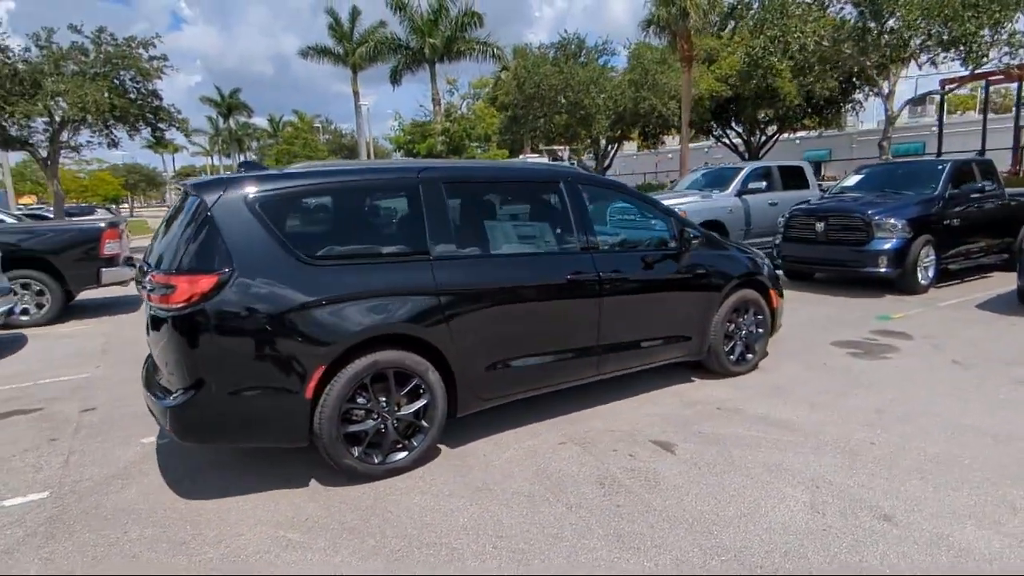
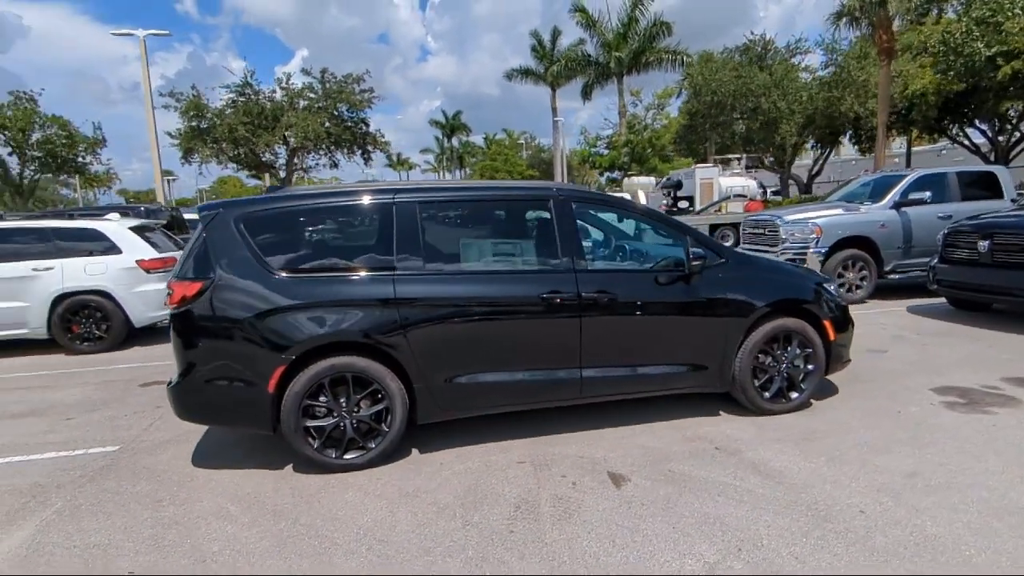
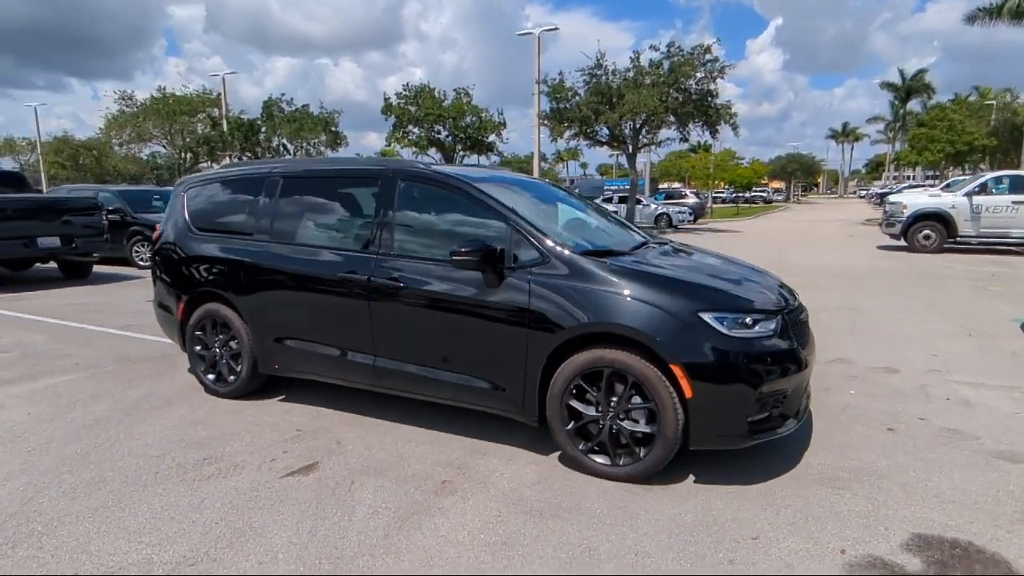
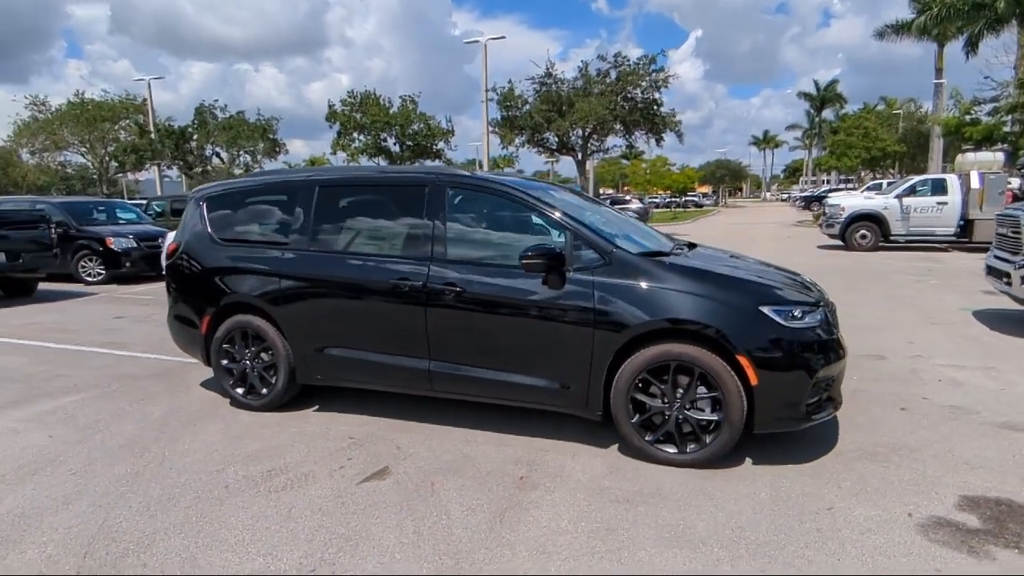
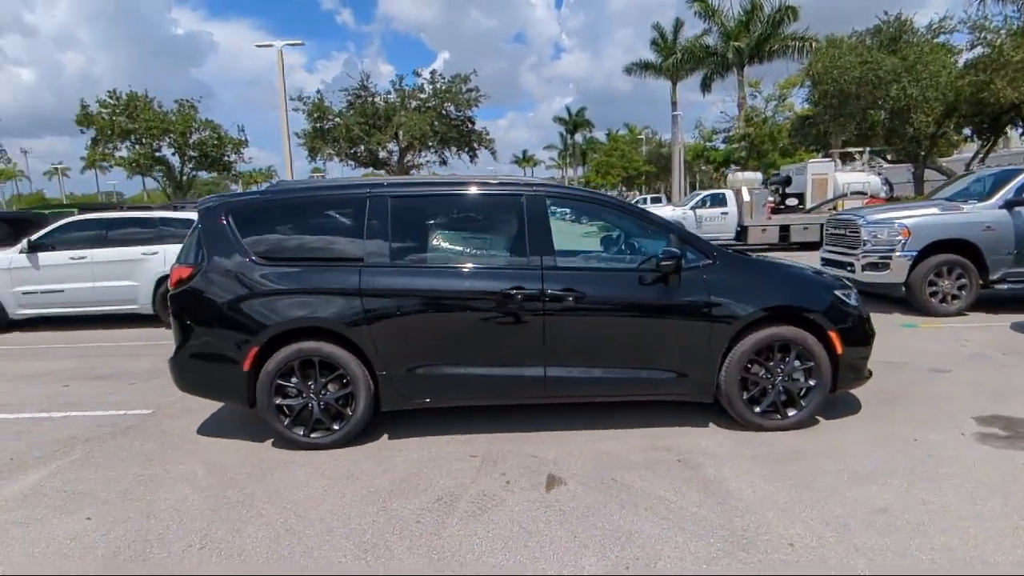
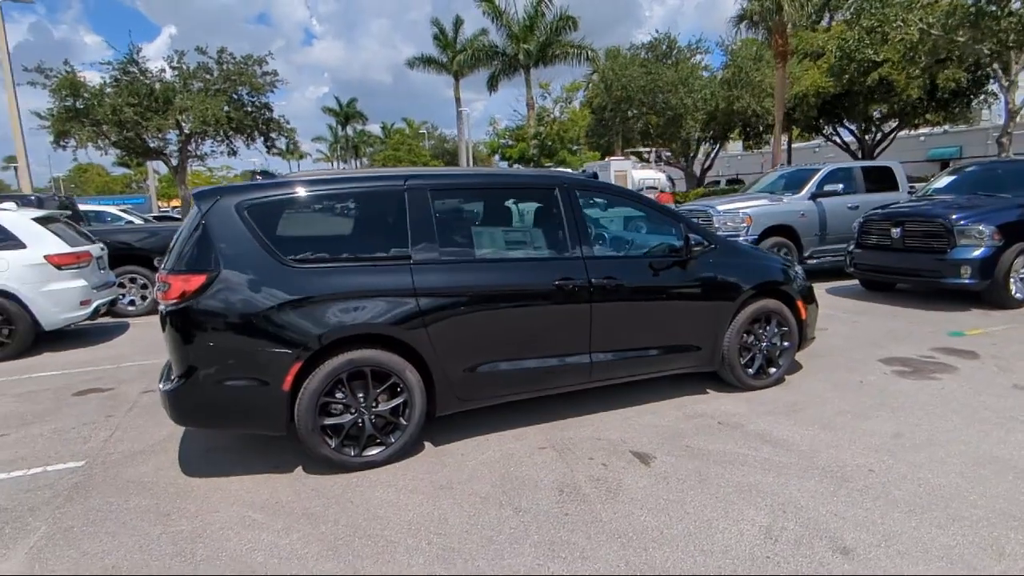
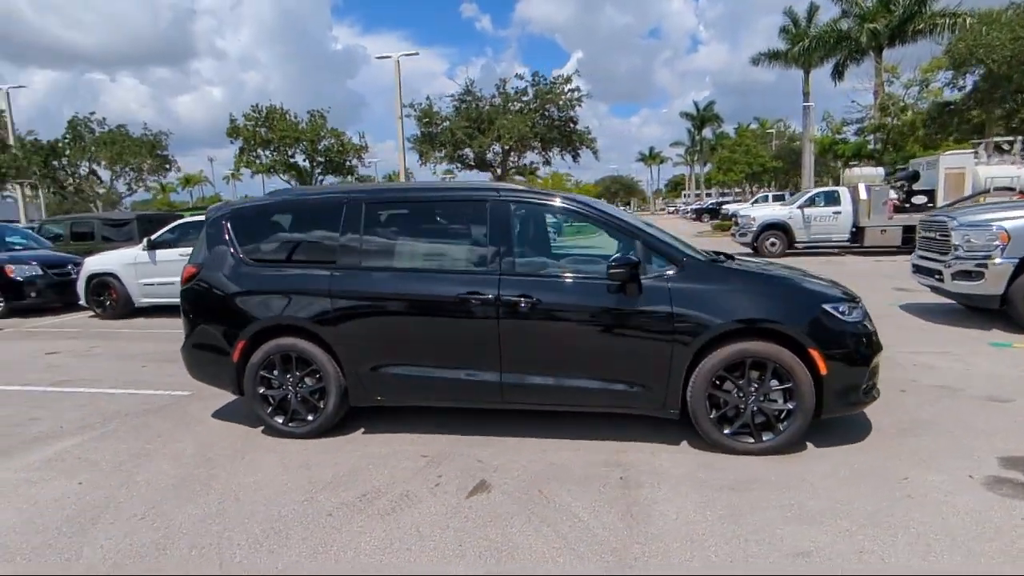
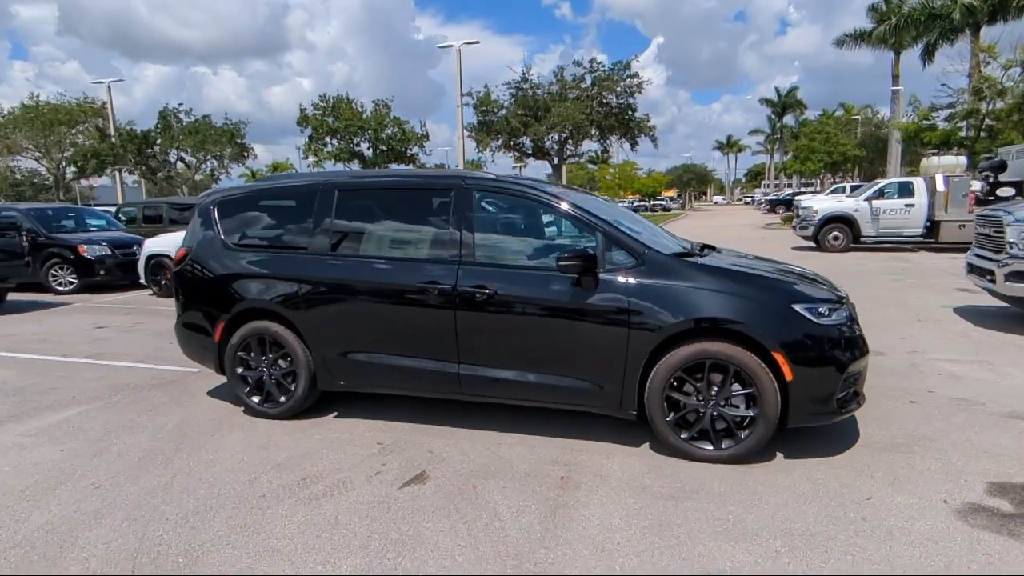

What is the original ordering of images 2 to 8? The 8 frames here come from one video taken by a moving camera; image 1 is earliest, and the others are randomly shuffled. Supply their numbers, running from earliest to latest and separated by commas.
6, 2, 5, 7, 8, 4, 3
